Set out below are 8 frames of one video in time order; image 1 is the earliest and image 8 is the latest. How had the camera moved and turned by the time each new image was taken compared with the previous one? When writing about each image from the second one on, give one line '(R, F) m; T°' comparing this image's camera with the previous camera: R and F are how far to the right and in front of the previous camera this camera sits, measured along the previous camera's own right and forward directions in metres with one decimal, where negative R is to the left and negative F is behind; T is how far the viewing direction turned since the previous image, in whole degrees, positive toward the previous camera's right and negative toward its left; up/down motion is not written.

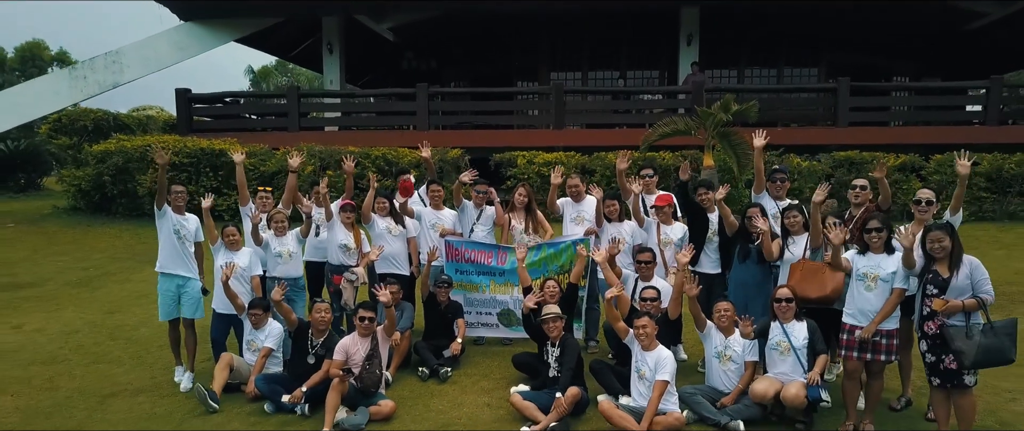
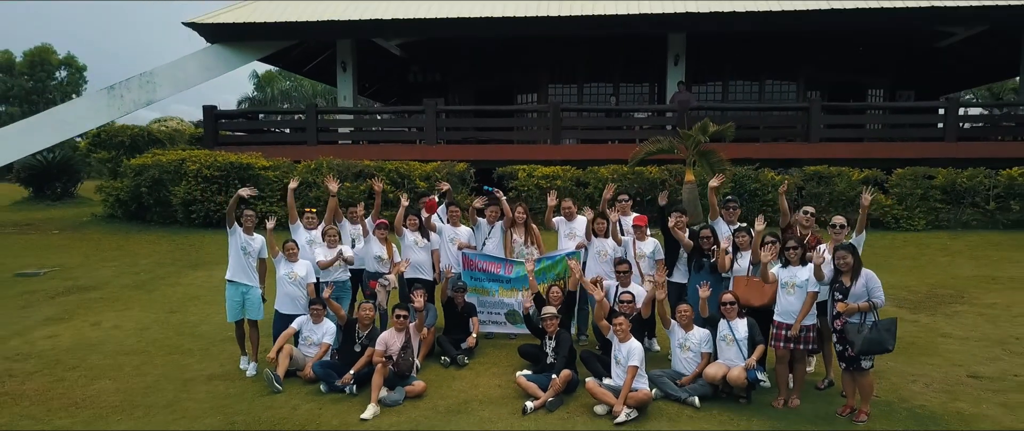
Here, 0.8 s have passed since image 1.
(0.0, -0.9) m; 0°
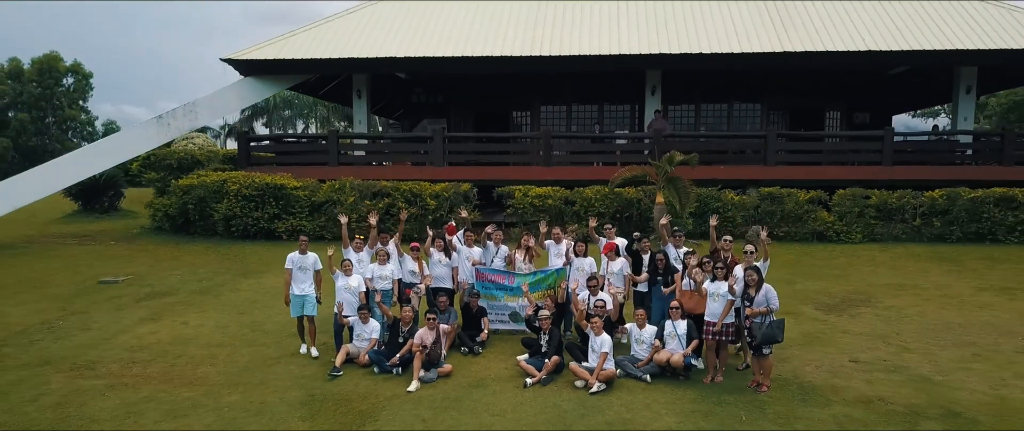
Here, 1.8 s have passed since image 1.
(-0.1, -1.6) m; +1°
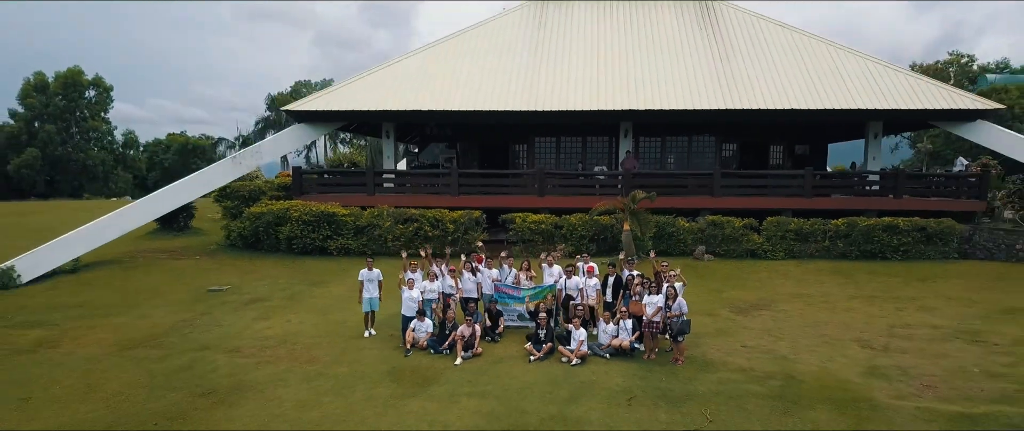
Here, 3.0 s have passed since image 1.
(-0.2, -3.3) m; +1°
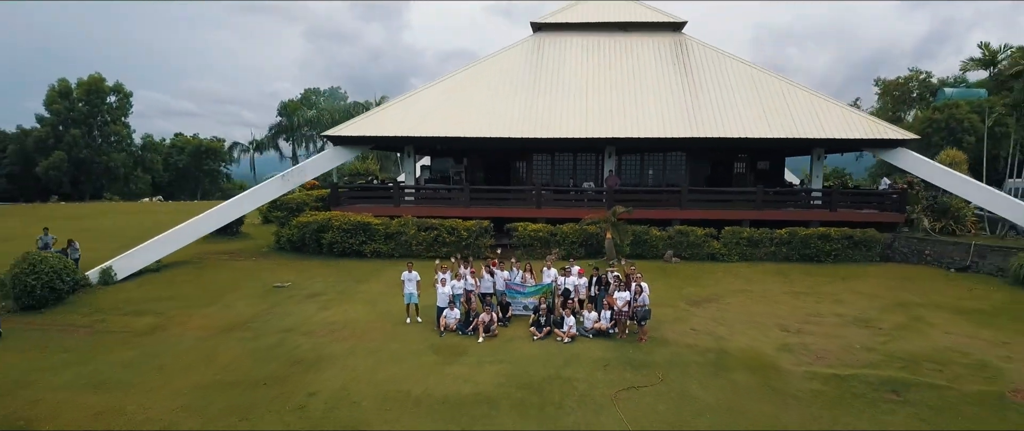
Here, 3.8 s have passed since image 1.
(-0.3, -3.2) m; +1°
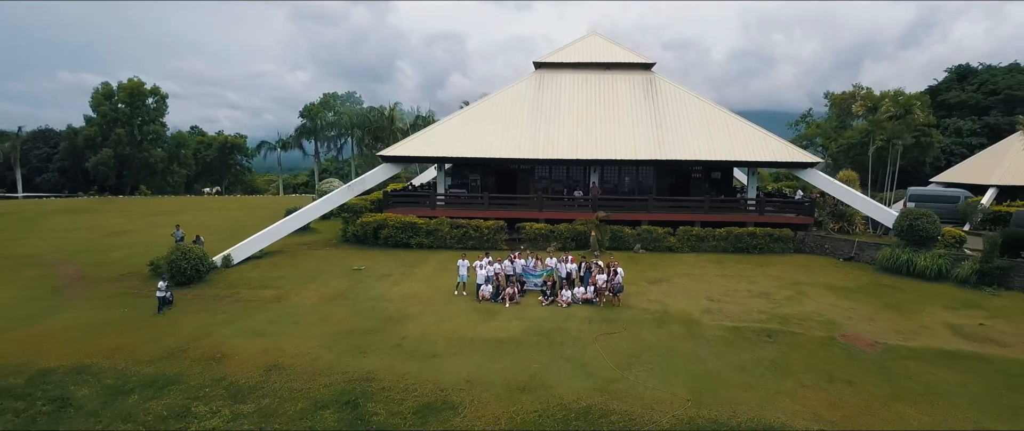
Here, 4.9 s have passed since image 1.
(-0.7, -6.2) m; +1°
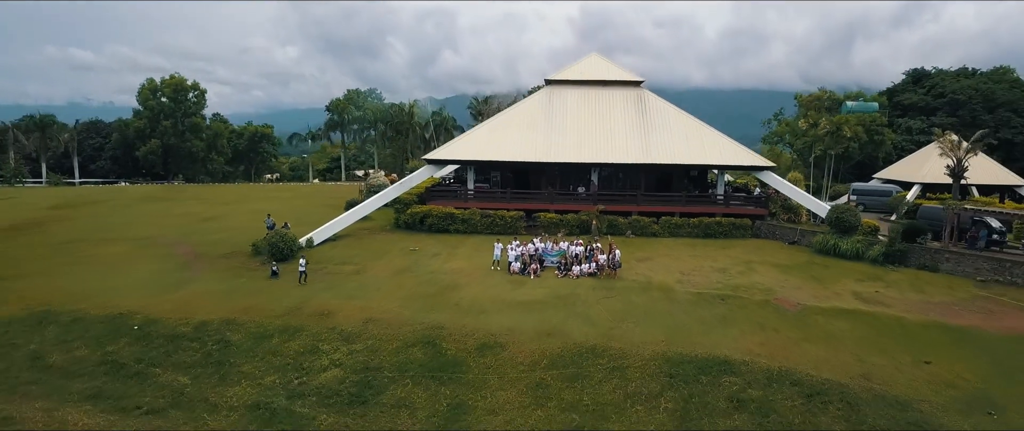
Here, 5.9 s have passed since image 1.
(-1.0, -6.5) m; +1°
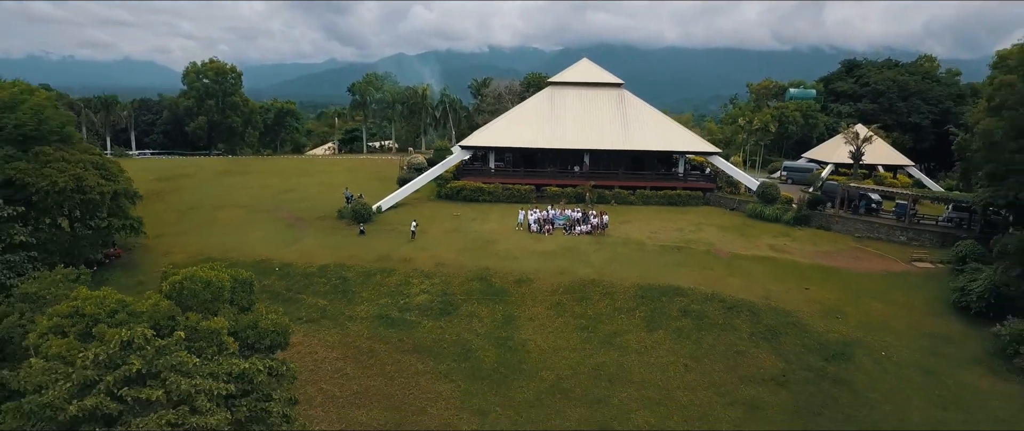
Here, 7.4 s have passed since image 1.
(-2.1, -10.4) m; +2°
